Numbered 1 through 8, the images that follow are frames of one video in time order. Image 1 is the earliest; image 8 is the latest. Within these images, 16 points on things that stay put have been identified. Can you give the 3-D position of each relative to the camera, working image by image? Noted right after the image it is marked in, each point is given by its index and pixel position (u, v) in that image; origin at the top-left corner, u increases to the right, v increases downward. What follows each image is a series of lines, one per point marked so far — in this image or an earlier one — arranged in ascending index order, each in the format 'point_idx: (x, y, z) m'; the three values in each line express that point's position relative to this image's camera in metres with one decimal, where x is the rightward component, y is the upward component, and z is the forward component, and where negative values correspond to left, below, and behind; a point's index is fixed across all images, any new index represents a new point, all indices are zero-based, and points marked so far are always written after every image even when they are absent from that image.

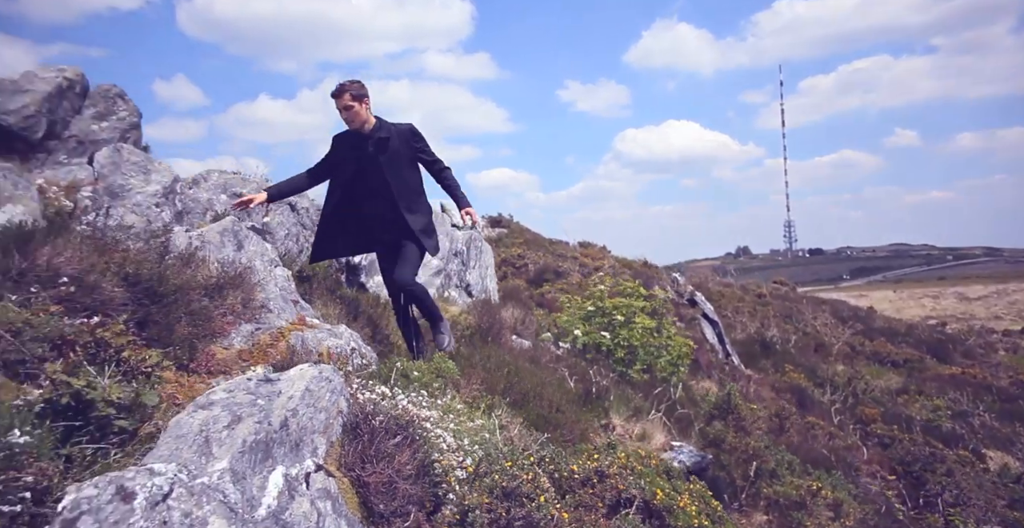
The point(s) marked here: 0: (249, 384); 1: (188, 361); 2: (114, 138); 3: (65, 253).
0: (-1.5, -0.7, +3.8) m
1: (-2.3, -0.7, +4.7) m
2: (-4.1, +1.3, +6.9) m
3: (-2.9, +0.1, +4.4) m
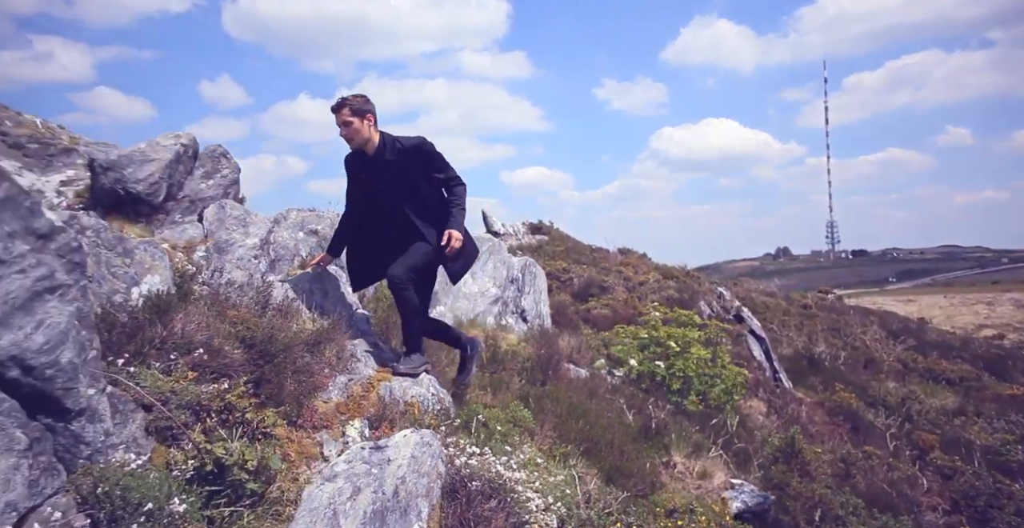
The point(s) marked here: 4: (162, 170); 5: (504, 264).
0: (-0.9, -1.2, +4.2) m
1: (-1.6, -1.1, +5.1) m
2: (-3.3, +0.8, +7.5) m
3: (-2.3, -0.4, +4.8) m
4: (-3.4, +0.9, +6.6) m
5: (-0.5, +0.2, +16.5) m
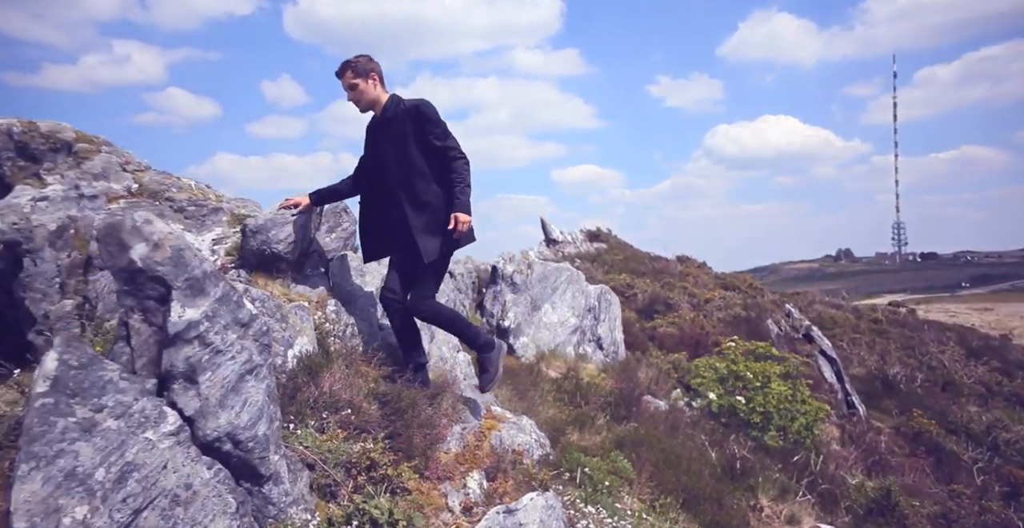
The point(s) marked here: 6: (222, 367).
0: (-0.1, -1.7, +4.5) m
1: (-0.7, -1.7, +5.6) m
2: (-2.1, +0.2, +8.2) m
3: (-1.4, -0.9, +5.4) m
4: (-2.3, +0.4, +7.2) m
5: (+1.6, -0.6, +16.8) m
6: (-1.5, -0.5, +3.5) m
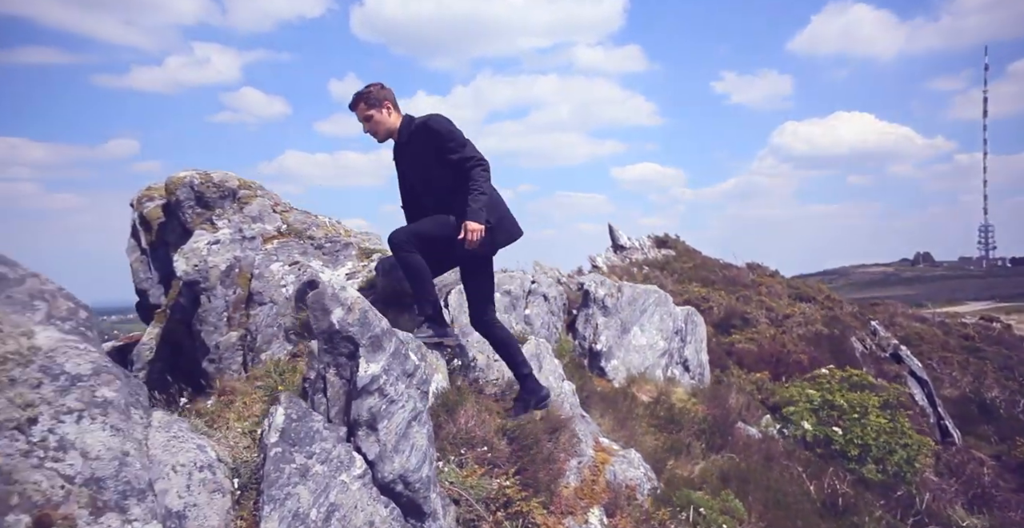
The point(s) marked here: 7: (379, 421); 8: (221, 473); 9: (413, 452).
0: (+0.8, -2.1, +4.8) m
1: (+0.3, -2.1, +5.8) m
2: (-0.7, -0.2, +8.6) m
3: (-0.3, -1.3, +5.8) m
4: (-1.0, 0.0, +7.7) m
5: (+3.9, -1.2, +16.8) m
6: (-0.7, -0.9, +4.0) m
7: (-0.8, -0.9, +3.8) m
8: (-1.4, -1.0, +3.4) m
9: (-0.6, -1.1, +4.0) m
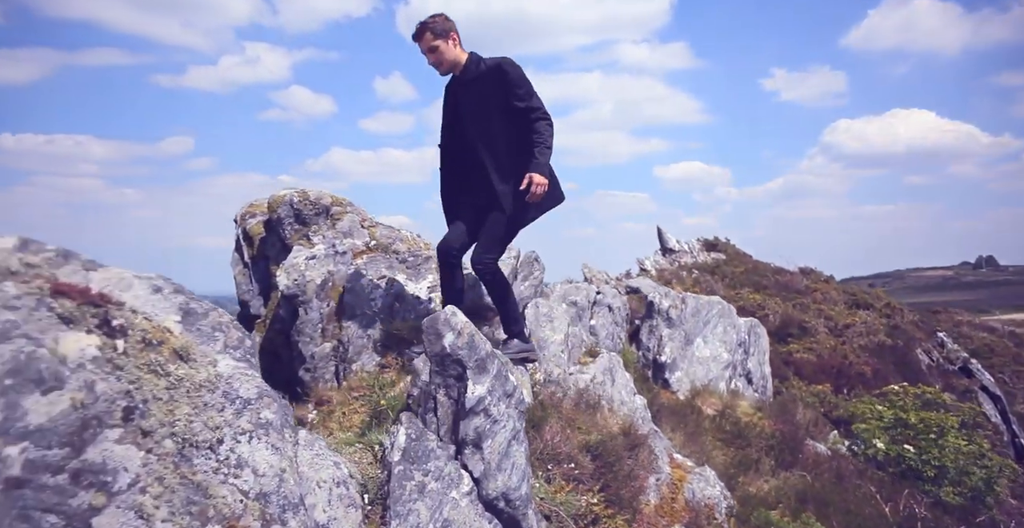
0: (+1.5, -2.2, +4.8) m
1: (+1.0, -2.2, +5.9) m
2: (+0.3, -0.4, +8.8) m
3: (+0.4, -1.5, +5.9) m
4: (-0.1, -0.2, +7.9) m
5: (+5.4, -1.5, +16.5) m
6: (-0.1, -1.0, +4.1) m
7: (-0.2, -1.0, +4.0) m
8: (-0.9, -1.2, +3.6) m
9: (0.0, -1.3, +4.1) m
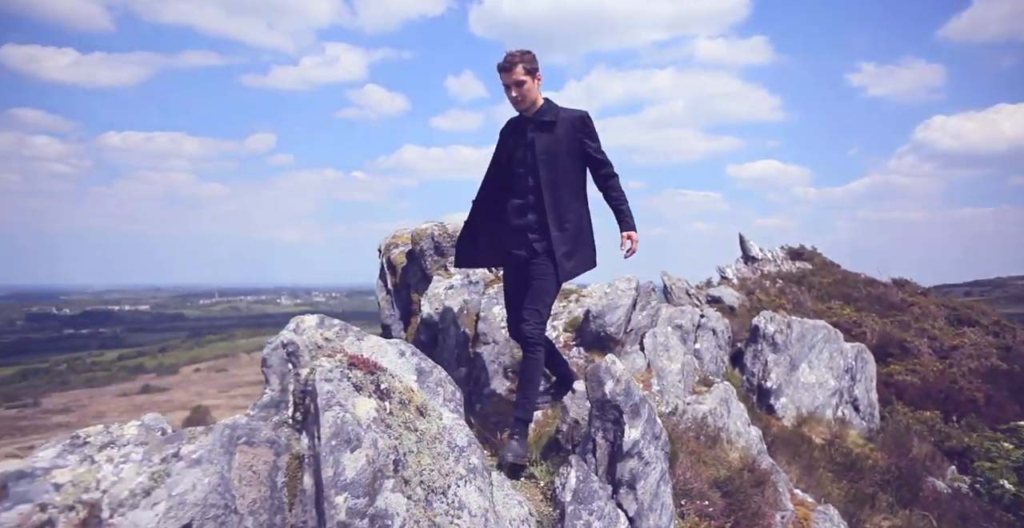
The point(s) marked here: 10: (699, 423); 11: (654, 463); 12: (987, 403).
0: (+2.5, -2.6, +4.8) m
1: (+2.2, -2.6, +6.0) m
2: (+1.8, -0.8, +8.9) m
3: (+1.6, -1.8, +6.0) m
4: (+1.3, -0.6, +8.1) m
5: (+7.9, -2.1, +16.0) m
6: (+0.9, -1.4, +4.3) m
7: (+0.8, -1.4, +4.2) m
8: (0.0, -1.5, +3.9) m
9: (+1.0, -1.6, +4.3) m
10: (+2.1, -1.8, +7.6) m
11: (+0.9, -1.3, +4.4) m
12: (+10.5, -3.1, +14.7) m
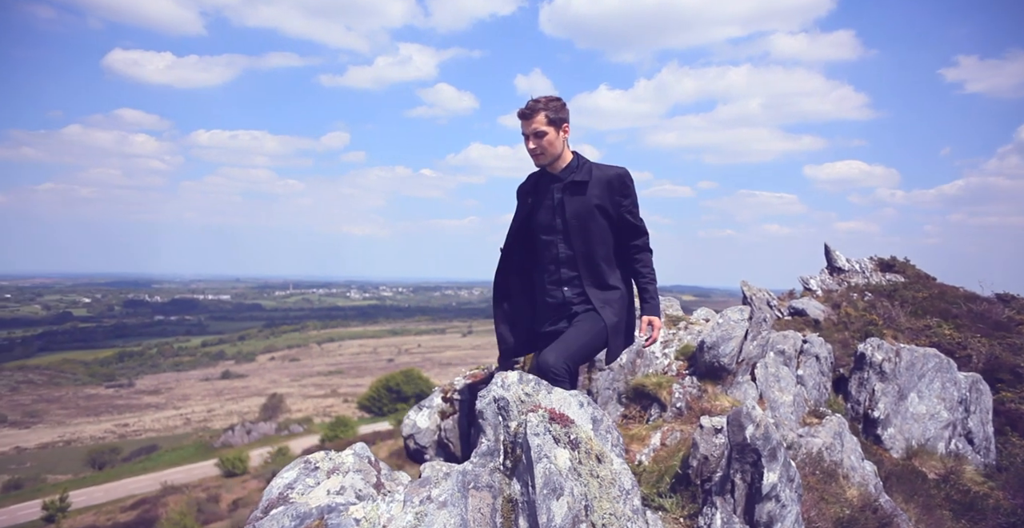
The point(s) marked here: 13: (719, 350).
0: (+3.4, -2.9, +4.7) m
1: (+3.3, -3.0, +5.9) m
2: (+3.3, -1.2, +8.9) m
3: (+2.7, -2.2, +6.0) m
4: (+2.7, -1.0, +8.2) m
5: (+10.1, -2.7, +15.2) m
6: (+1.8, -1.7, +4.5) m
7: (+1.7, -1.7, +4.4) m
8: (+0.9, -1.8, +4.1) m
9: (+1.9, -1.9, +4.4) m
10: (+3.3, -2.2, +7.5) m
11: (+1.8, -1.6, +4.5) m
12: (+12.5, -3.7, +13.6) m
13: (+2.5, -1.1, +8.2) m
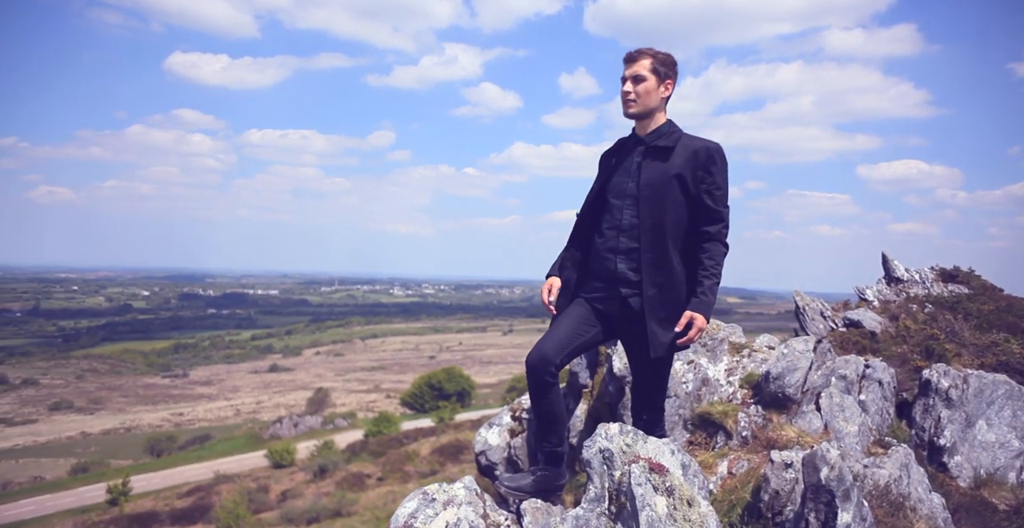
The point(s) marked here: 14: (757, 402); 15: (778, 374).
0: (+4.0, -3.3, +4.8) m
1: (+3.9, -3.3, +5.9) m
2: (+4.2, -1.6, +8.9) m
3: (+3.4, -2.5, +6.1) m
4: (+3.6, -1.3, +8.3) m
5: (+11.4, -3.2, +14.7) m
6: (+2.4, -2.0, +4.6) m
7: (+2.3, -2.0, +4.5) m
8: (+1.5, -2.1, +4.3) m
9: (+2.4, -2.2, +4.6) m
10: (+4.1, -2.5, +7.5) m
11: (+2.4, -1.9, +4.6) m
12: (+13.7, -4.3, +12.9) m
13: (+3.4, -1.4, +8.4) m
14: (+3.1, -1.7, +8.5) m
15: (+3.3, -1.4, +8.4) m
